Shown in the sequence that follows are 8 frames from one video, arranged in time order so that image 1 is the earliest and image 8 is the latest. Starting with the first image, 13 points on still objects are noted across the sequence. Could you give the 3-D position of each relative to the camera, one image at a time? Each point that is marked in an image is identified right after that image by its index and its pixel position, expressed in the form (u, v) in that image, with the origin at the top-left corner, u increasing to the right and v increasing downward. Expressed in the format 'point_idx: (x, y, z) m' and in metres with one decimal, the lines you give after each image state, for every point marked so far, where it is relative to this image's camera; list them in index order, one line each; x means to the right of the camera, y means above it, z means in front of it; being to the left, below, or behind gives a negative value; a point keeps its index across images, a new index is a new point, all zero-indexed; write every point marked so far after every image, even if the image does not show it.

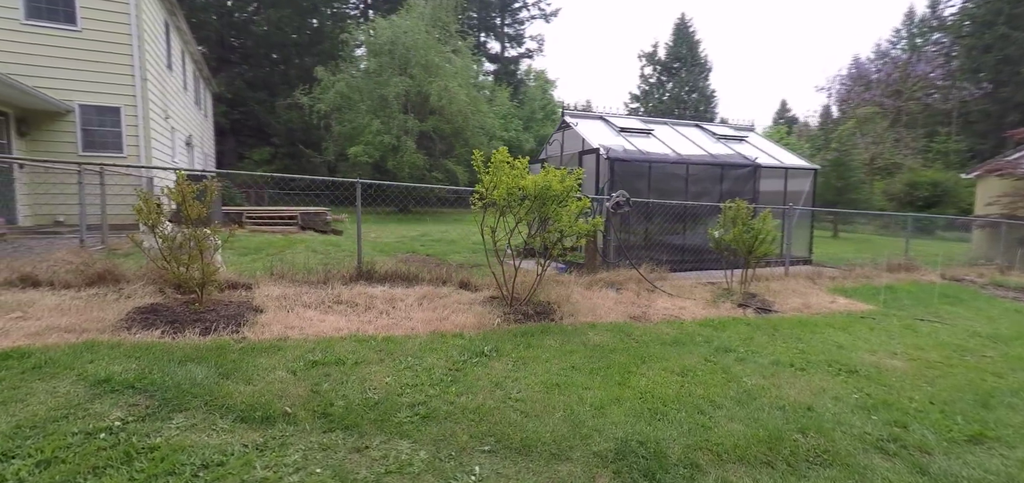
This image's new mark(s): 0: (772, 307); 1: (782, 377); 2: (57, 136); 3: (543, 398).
0: (+3.3, -0.8, +6.5) m
1: (+2.3, -1.1, +4.3) m
2: (-10.0, +2.3, +11.2) m
3: (+0.2, -1.1, +3.5) m
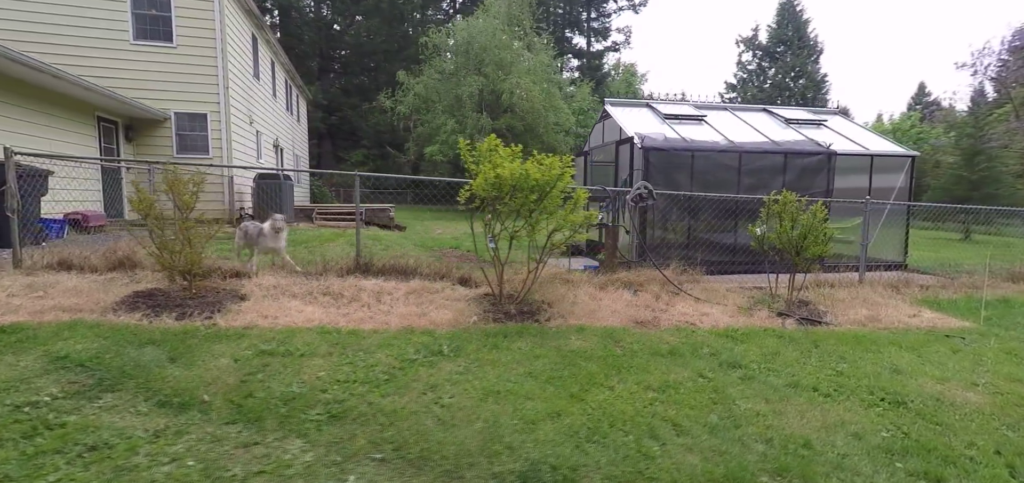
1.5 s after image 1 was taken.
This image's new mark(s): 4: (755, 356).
0: (+3.3, -0.8, +5.5) m
1: (+1.9, -1.1, +3.6) m
2: (-8.8, +2.5, +12.6) m
3: (-0.2, -1.0, +3.2) m
4: (+2.0, -1.0, +4.4) m
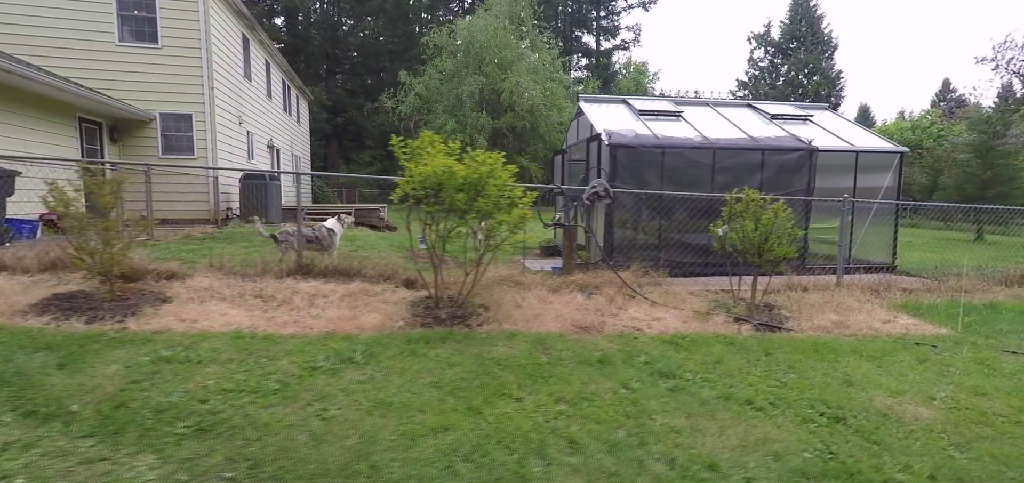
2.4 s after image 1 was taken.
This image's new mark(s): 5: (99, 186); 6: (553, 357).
0: (+2.7, -0.8, +5.2) m
1: (+1.3, -1.1, +3.3) m
2: (-9.1, +2.4, +12.7) m
3: (-0.9, -1.0, +2.9) m
4: (+1.4, -1.0, +4.1) m
5: (-3.6, +0.5, +4.4) m
6: (+0.3, -0.9, +4.0) m
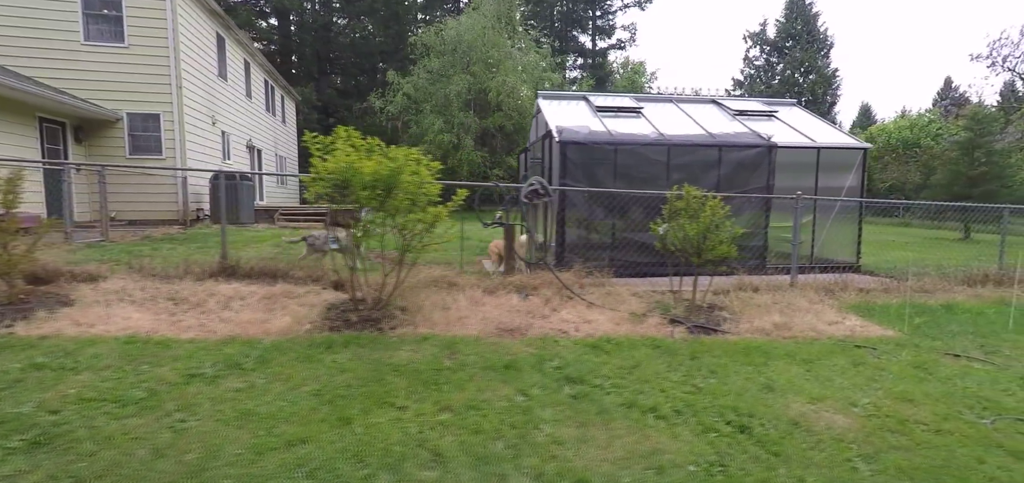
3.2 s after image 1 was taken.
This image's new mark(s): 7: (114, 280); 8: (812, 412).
0: (+2.0, -0.8, +5.0) m
1: (+0.6, -1.1, +3.1) m
2: (-9.8, +2.4, +12.5) m
3: (-1.6, -1.0, +2.7) m
4: (+0.7, -1.0, +3.9) m
5: (-4.3, +0.5, +4.3) m
6: (-0.4, -0.9, +3.8) m
7: (-3.9, -0.4, +5.1) m
8: (+2.0, -1.1, +3.4) m
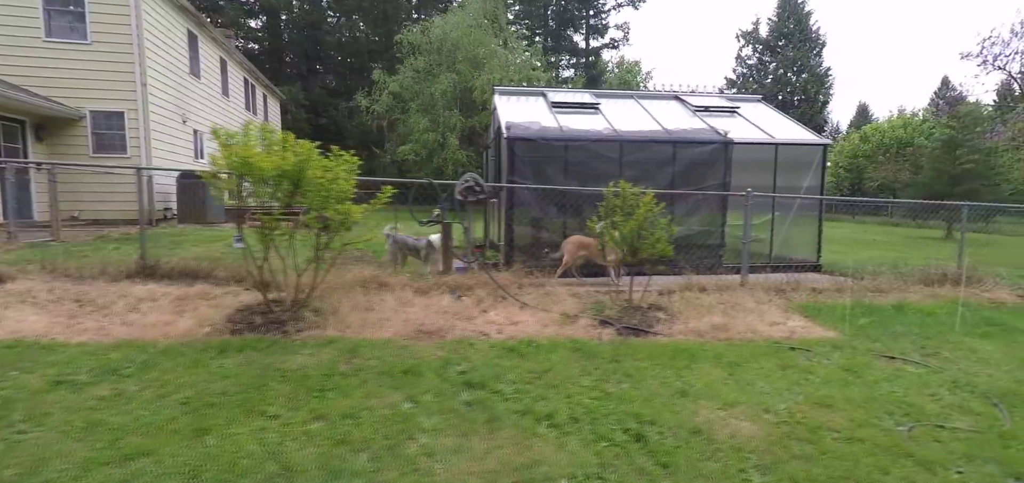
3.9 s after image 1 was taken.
0: (+1.3, -0.8, +4.8) m
1: (-0.1, -1.1, +2.9) m
2: (-10.5, +2.4, +12.3) m
3: (-2.3, -1.0, +2.6) m
4: (0.0, -0.9, +3.7) m
5: (-5.0, +0.5, +4.1) m
6: (-1.1, -0.9, +3.6) m
7: (-4.6, -0.4, +4.9) m
8: (+1.3, -1.1, +3.3) m
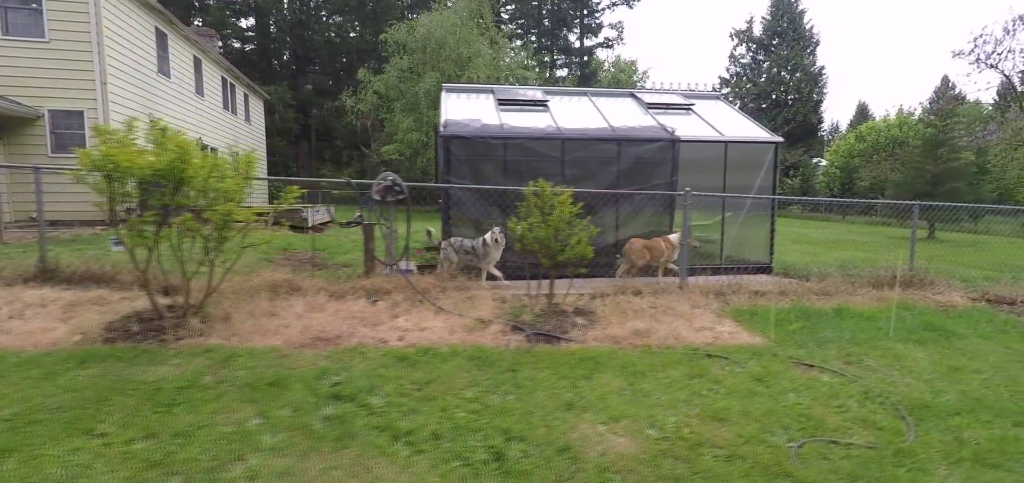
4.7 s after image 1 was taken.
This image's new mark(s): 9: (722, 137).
0: (+0.5, -0.8, +4.6) m
1: (-0.9, -1.1, +2.7) m
2: (-11.3, +2.4, +12.1) m
3: (-3.1, -1.0, +2.3) m
4: (-0.8, -1.0, +3.5) m
5: (-5.8, +0.4, +3.9) m
6: (-1.9, -0.9, +3.4) m
7: (-5.4, -0.4, +4.6) m
8: (+0.5, -1.1, +3.0) m
9: (+2.9, +1.5, +7.2) m
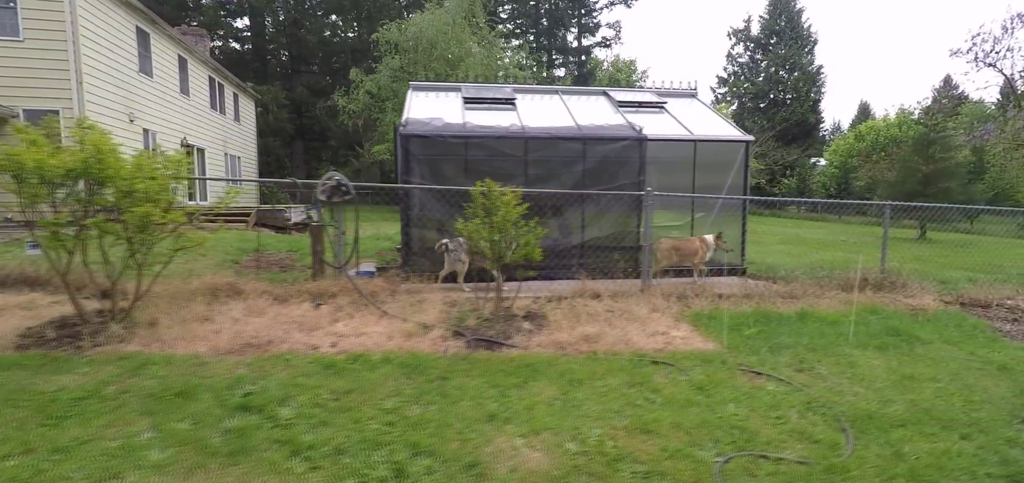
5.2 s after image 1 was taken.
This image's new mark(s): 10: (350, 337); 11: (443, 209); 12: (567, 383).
0: (0.0, -0.8, +4.4) m
1: (-1.4, -1.1, +2.5) m
2: (-11.8, +2.3, +12.0) m
3: (-3.6, -1.0, +2.2) m
4: (-1.3, -1.0, +3.3) m
5: (-6.3, +0.4, +3.7) m
6: (-2.4, -0.9, +3.2) m
7: (-5.9, -0.4, +4.5) m
8: (0.0, -1.2, +2.9) m
9: (+2.4, +1.4, +7.0) m
10: (-1.3, -0.8, +4.3) m
11: (-0.9, +0.4, +6.5) m
12: (+0.4, -1.0, +3.8) m
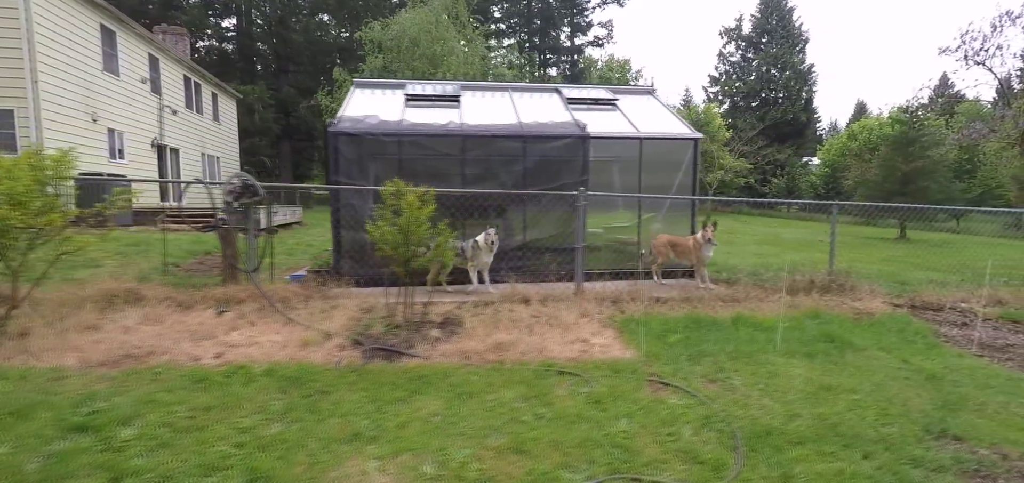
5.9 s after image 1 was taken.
0: (-0.8, -0.9, +4.2) m
1: (-2.2, -1.2, +2.3) m
2: (-12.6, +2.3, +11.7) m
3: (-4.4, -1.1, +1.9) m
4: (-2.1, -1.0, +3.1) m
5: (-7.1, +0.4, +3.5) m
6: (-3.2, -0.9, +3.0) m
7: (-6.7, -0.5, +4.2) m
8: (-0.8, -1.2, +2.6) m
9: (+1.7, +1.4, +6.8) m
10: (-2.1, -0.8, +4.0) m
11: (-1.7, +0.4, +6.2) m
12: (-0.4, -1.0, +3.5) m
